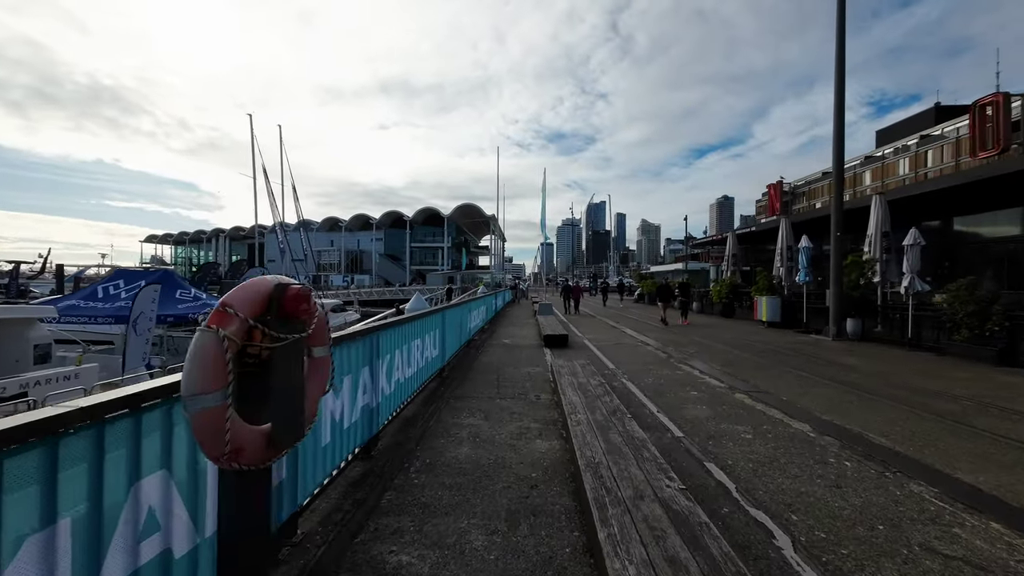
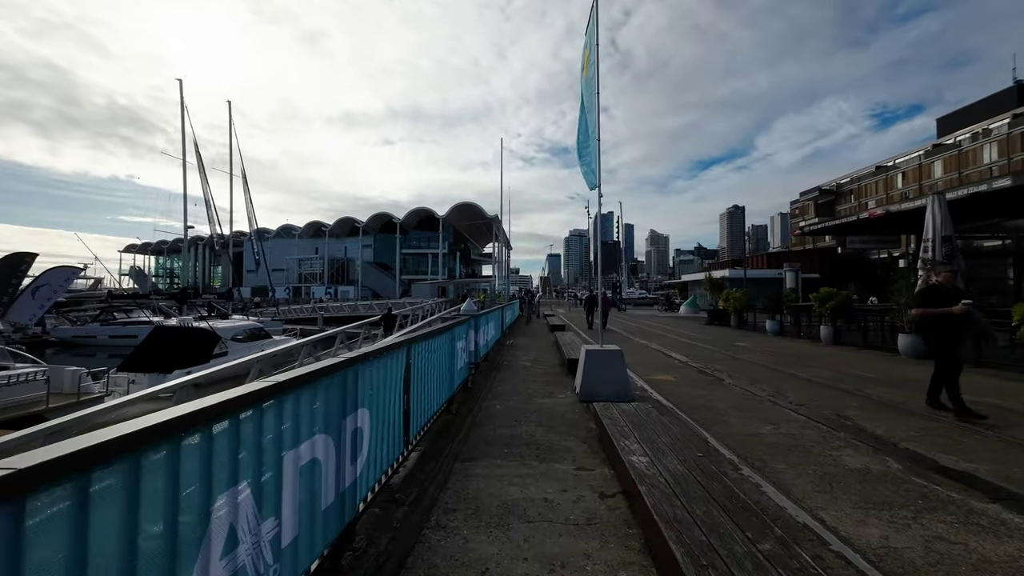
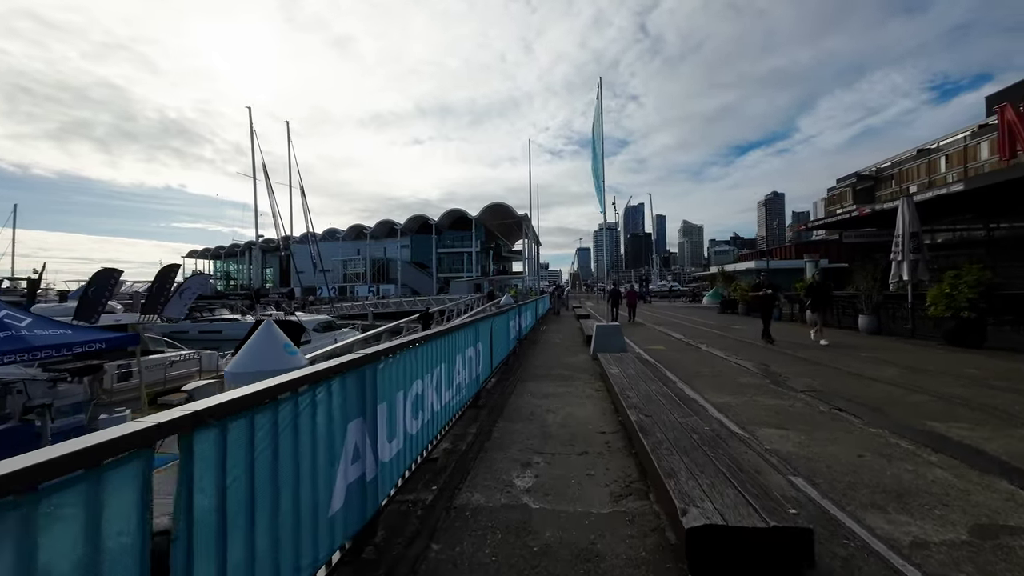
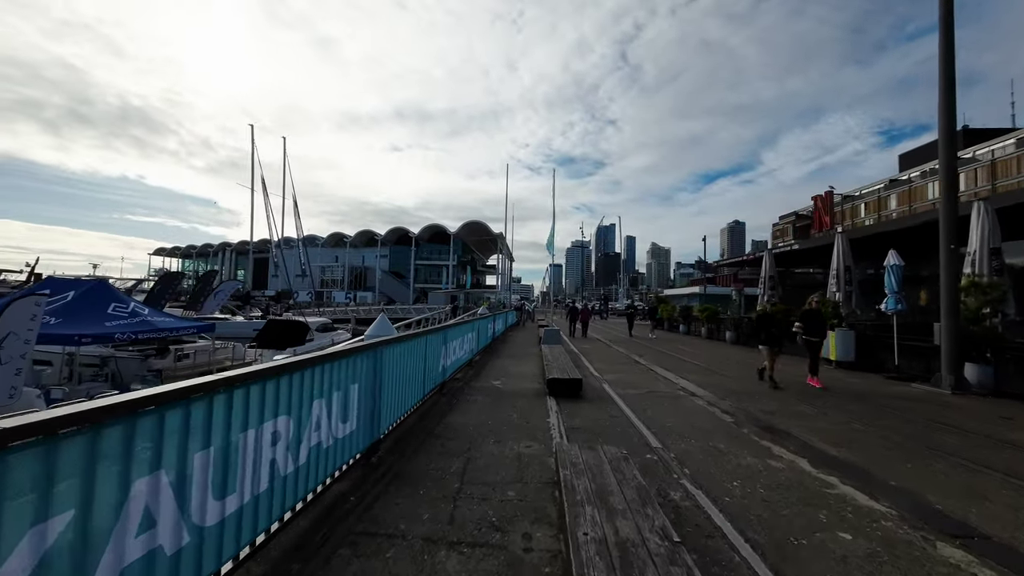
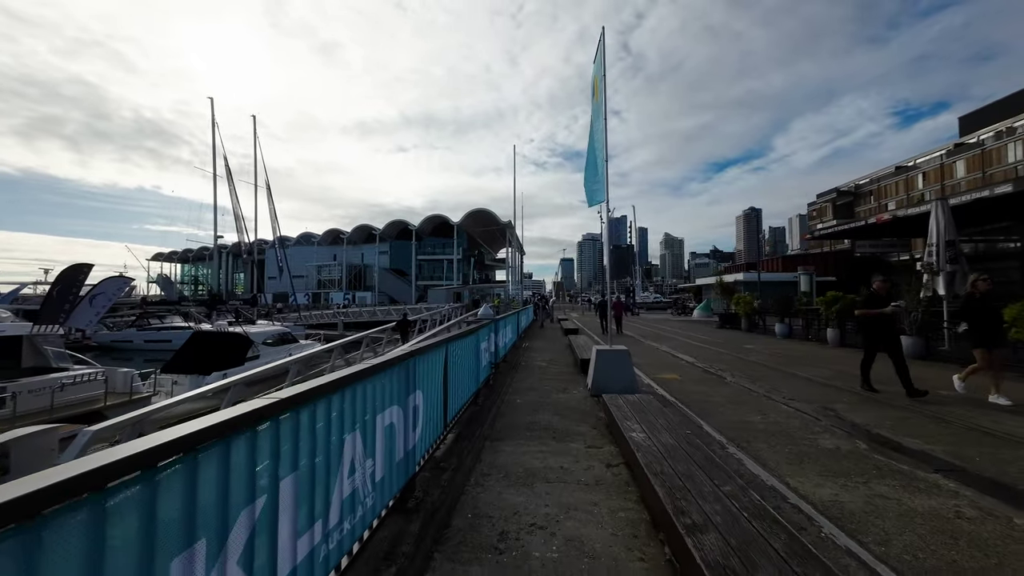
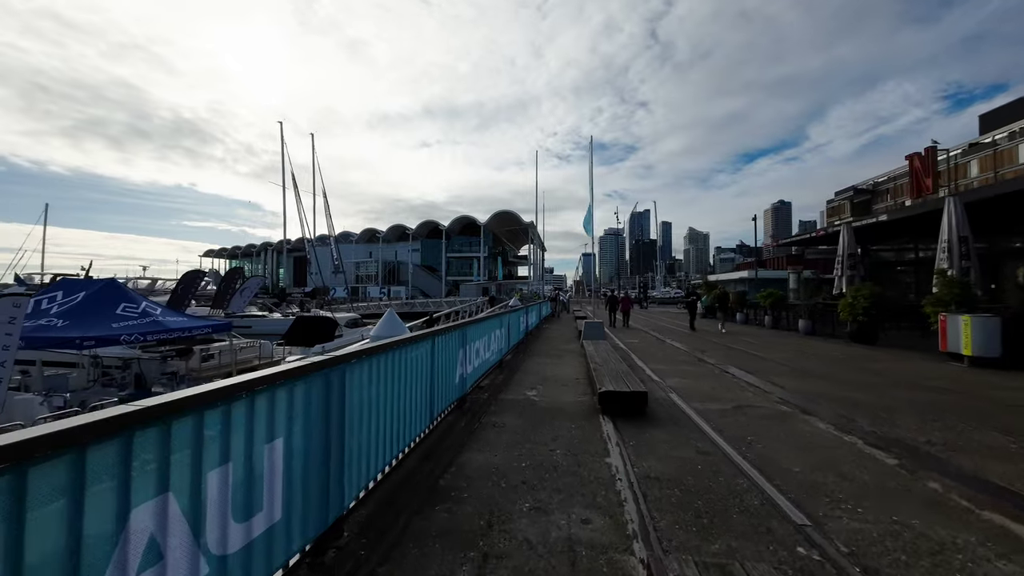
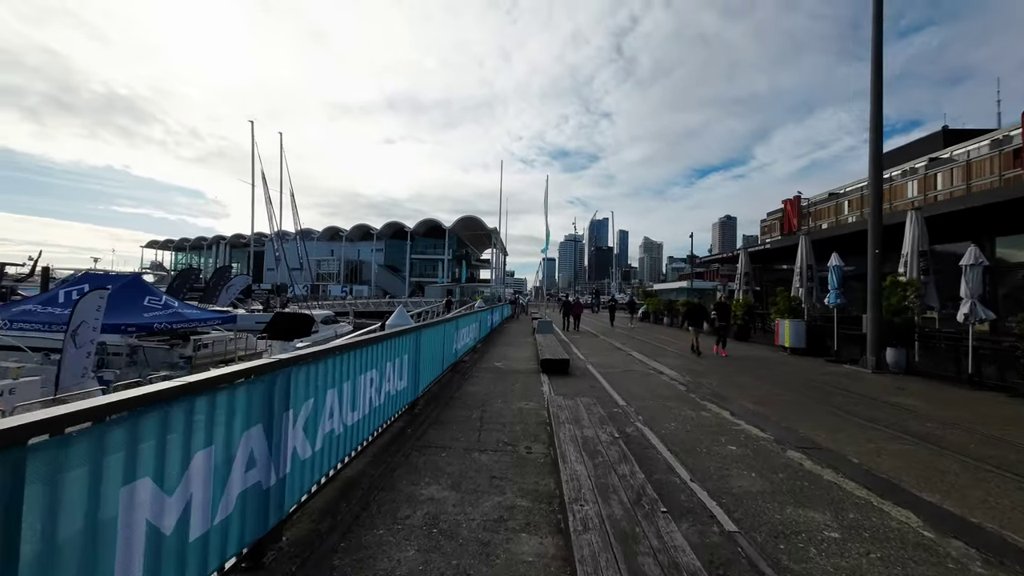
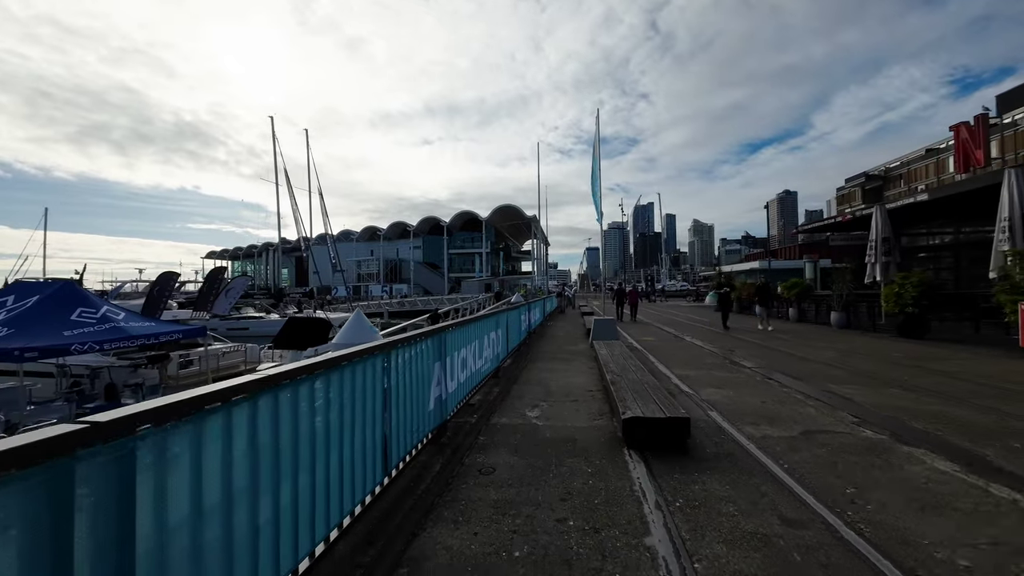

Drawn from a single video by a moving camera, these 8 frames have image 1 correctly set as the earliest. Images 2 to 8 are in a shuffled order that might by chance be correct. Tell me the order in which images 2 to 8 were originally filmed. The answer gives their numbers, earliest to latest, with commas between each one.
7, 4, 6, 8, 3, 5, 2
